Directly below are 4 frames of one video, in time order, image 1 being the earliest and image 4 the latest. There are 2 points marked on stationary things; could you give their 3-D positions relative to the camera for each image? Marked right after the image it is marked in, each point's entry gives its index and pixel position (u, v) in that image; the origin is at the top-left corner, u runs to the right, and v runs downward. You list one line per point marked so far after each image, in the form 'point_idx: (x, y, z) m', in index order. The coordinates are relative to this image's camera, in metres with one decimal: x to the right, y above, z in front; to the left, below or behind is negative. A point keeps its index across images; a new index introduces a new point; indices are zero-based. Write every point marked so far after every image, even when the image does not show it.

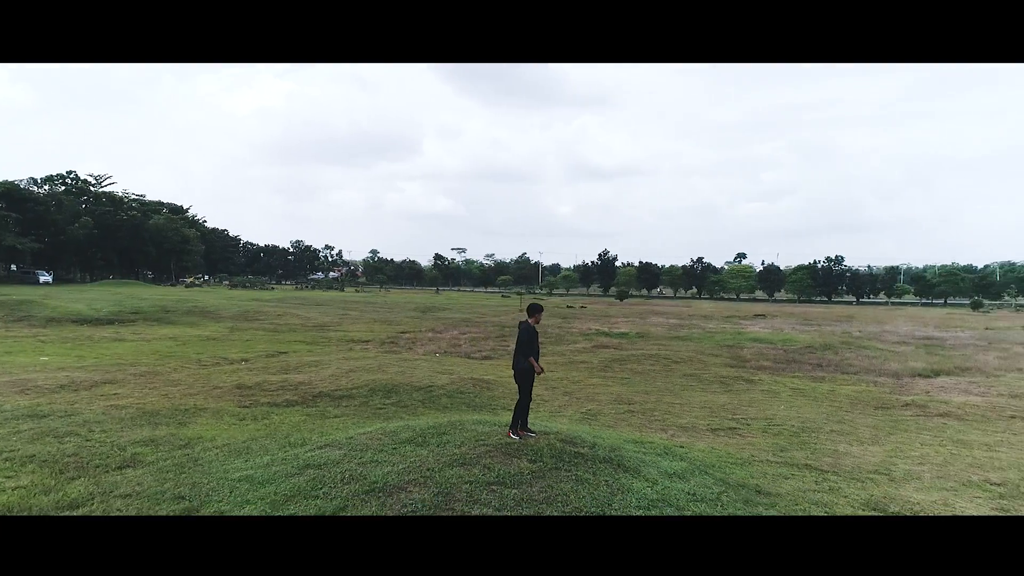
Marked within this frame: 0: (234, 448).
0: (-3.1, -1.8, +6.0) m
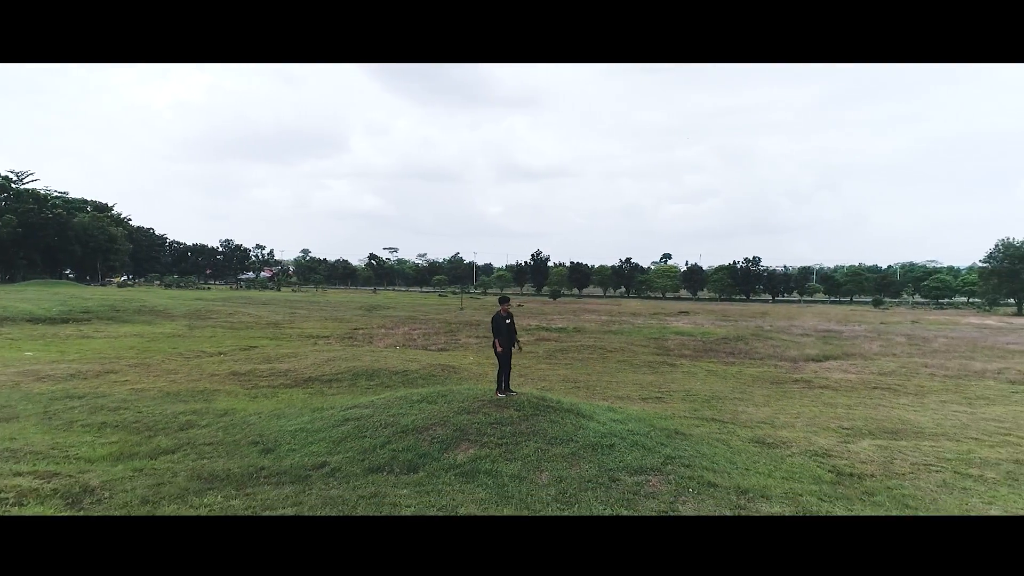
0: (-3.4, -1.8, +7.4) m
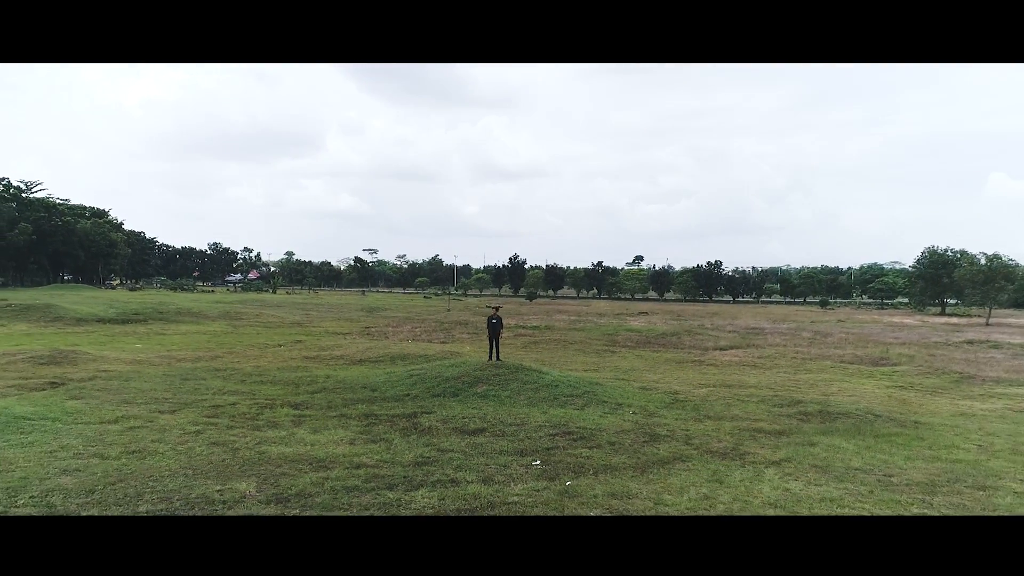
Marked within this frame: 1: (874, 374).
0: (-3.6, -2.1, +12.3) m
1: (+10.2, -2.4, +14.9) m
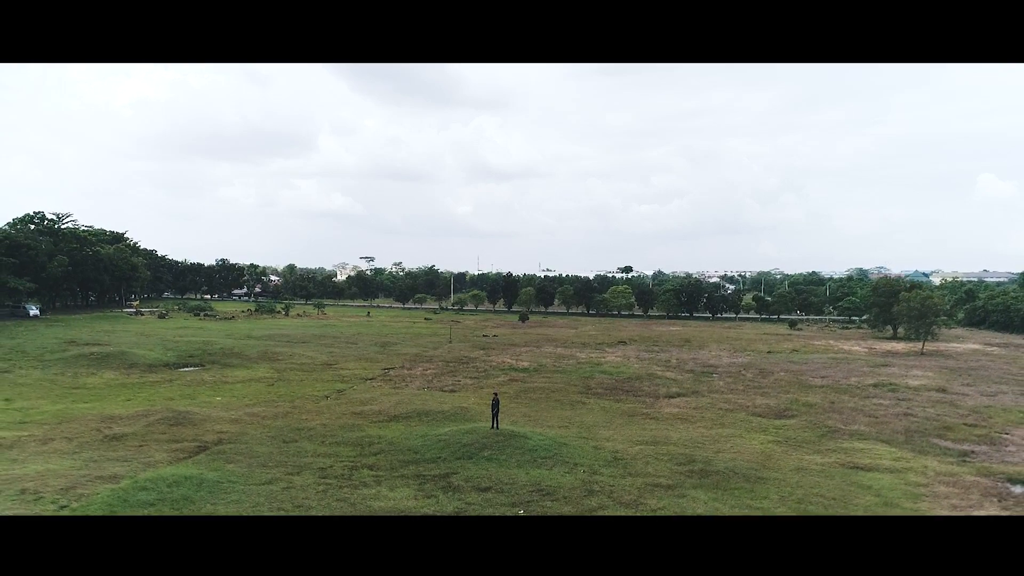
0: (-3.8, -5.0, +17.8) m
1: (+10.0, -5.5, +20.6) m
